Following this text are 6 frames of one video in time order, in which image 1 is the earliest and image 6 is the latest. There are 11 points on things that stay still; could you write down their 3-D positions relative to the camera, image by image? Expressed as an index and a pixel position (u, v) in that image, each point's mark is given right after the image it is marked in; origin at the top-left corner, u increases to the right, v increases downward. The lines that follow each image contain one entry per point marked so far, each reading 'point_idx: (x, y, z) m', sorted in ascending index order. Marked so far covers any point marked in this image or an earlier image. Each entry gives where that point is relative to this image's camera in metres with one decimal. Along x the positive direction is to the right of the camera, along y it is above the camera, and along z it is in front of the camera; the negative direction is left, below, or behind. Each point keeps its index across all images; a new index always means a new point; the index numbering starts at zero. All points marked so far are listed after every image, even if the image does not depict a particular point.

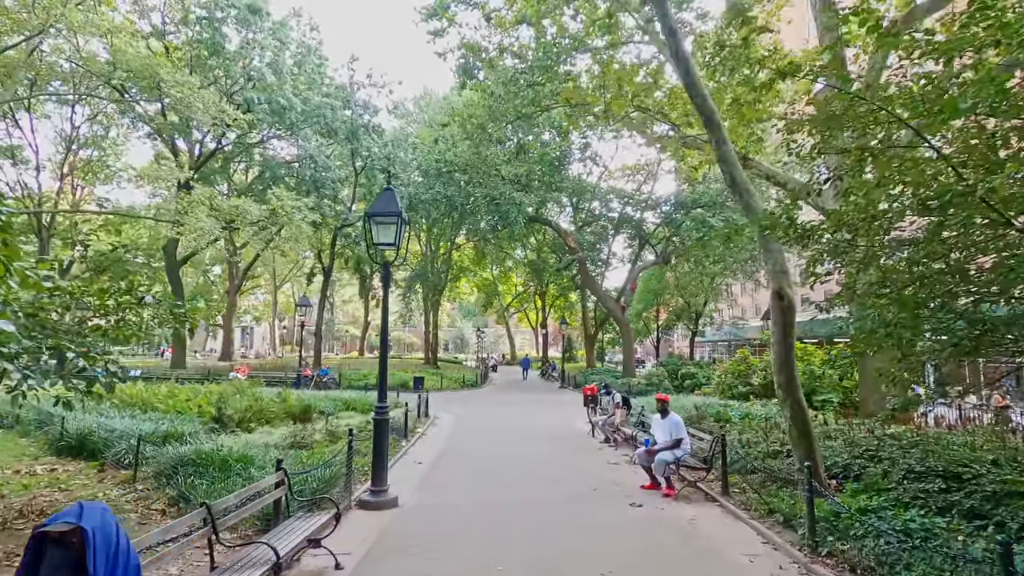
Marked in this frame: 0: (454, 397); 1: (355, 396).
0: (-2.4, -4.1, +20.1) m
1: (-4.2, -2.8, +14.0) m
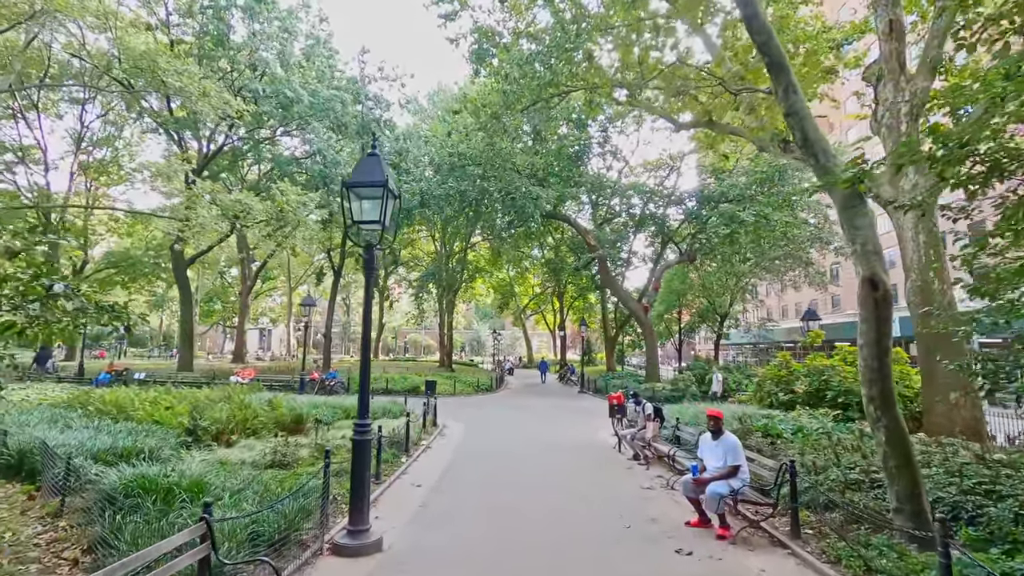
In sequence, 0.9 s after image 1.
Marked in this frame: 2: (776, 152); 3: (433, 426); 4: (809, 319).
0: (-1.8, -4.1, +19.0) m
1: (-3.8, -2.7, +12.9) m
2: (+6.2, +3.2, +12.6) m
3: (-1.8, -3.2, +12.6) m
4: (+8.5, -0.9, +15.2) m
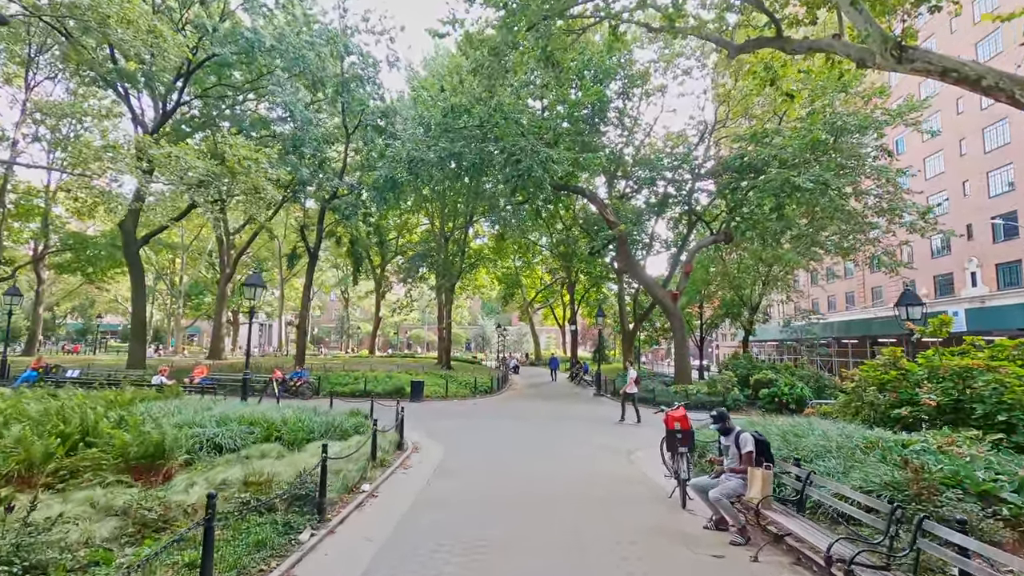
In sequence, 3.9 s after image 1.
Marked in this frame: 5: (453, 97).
0: (-1.7, -3.5, +15.5) m
1: (-3.8, -2.2, +9.4) m
2: (+6.2, +3.7, +8.9) m
3: (-1.8, -2.6, +9.1) m
4: (+8.5, -0.4, +11.5) m
5: (-2.2, +7.0, +19.4) m
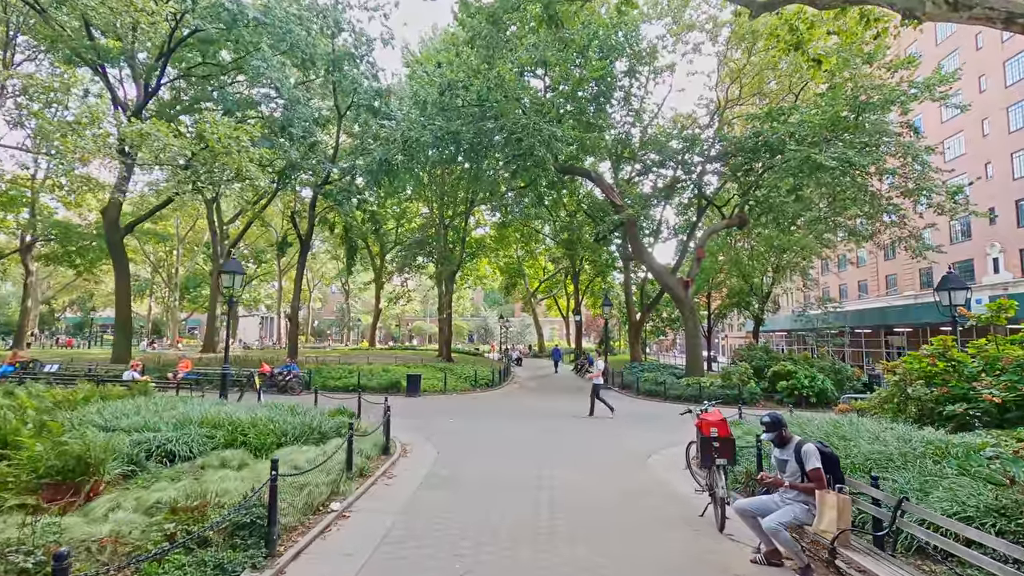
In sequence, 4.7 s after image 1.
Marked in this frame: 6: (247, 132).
0: (-1.6, -3.2, +14.5) m
1: (-3.8, -1.9, +8.4) m
2: (+6.2, +4.0, +7.7) m
3: (-1.8, -2.4, +8.1) m
4: (+8.5, 0.0, +10.4) m
5: (-2.1, +7.4, +18.3) m
6: (-9.2, +5.4, +18.6) m
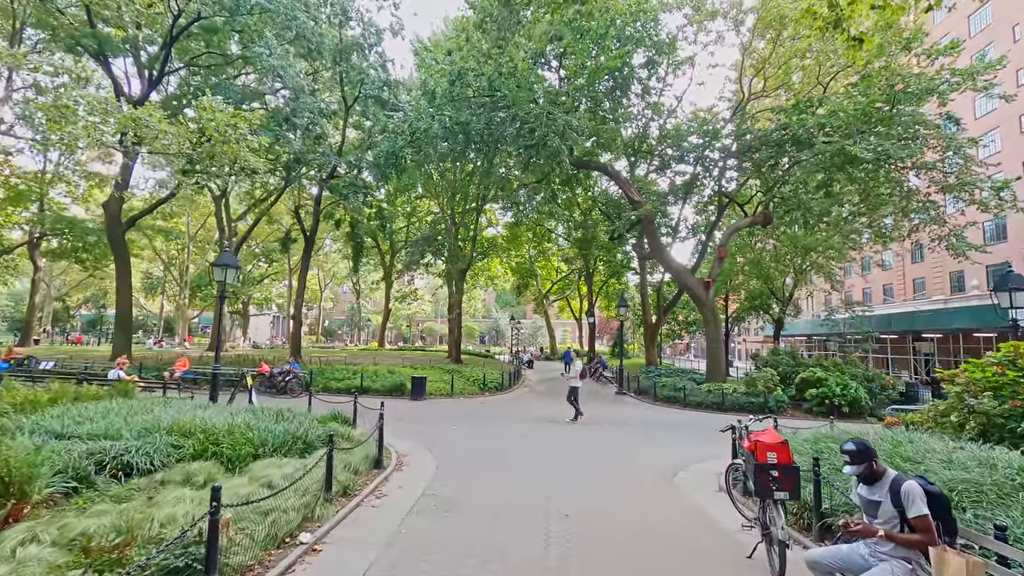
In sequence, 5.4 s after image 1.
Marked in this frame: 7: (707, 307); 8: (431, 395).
0: (-1.4, -3.1, +13.7) m
1: (-3.7, -1.8, +7.7) m
2: (+6.4, +4.1, +6.7) m
3: (-1.6, -2.3, +7.2) m
4: (+8.7, 0.0, +9.3) m
5: (-1.7, +7.4, +17.5) m
6: (-8.8, +5.6, +17.9) m
7: (+7.1, -0.7, +19.3) m
8: (-2.5, -3.2, +16.2) m
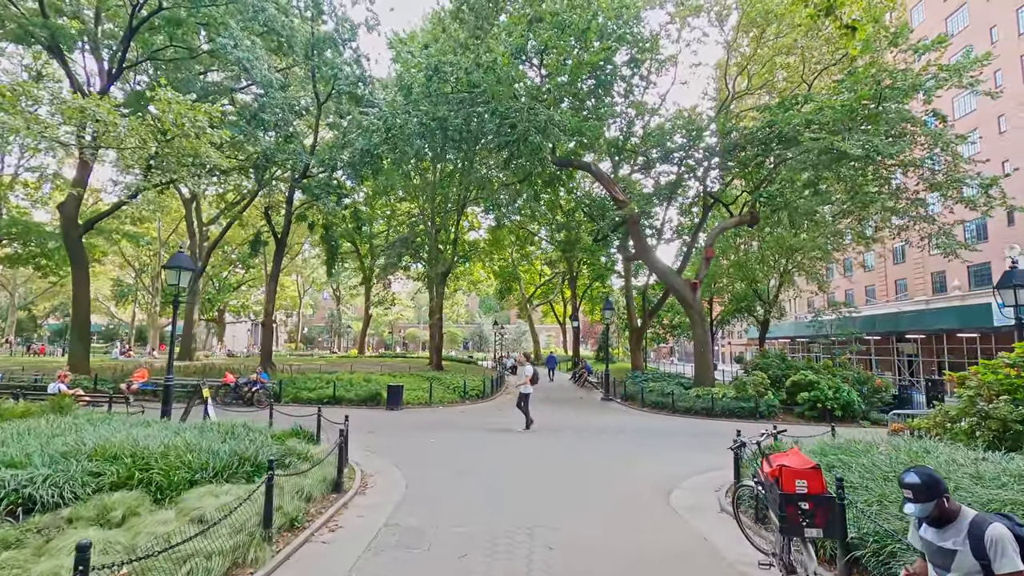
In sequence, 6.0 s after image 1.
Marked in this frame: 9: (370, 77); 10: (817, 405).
0: (-1.8, -3.2, +12.9) m
1: (-4.0, -1.9, +6.8) m
2: (+6.0, +4.1, +6.3) m
3: (-1.9, -2.3, +6.5) m
4: (+8.4, 0.0, +8.9) m
5: (-2.4, +7.3, +16.9) m
6: (-9.4, +5.4, +17.0) m
7: (+6.4, -0.7, +18.8) m
8: (-3.0, -3.3, +15.4) m
9: (-5.3, +7.9, +20.0) m
10: (+7.9, -3.1, +13.9) m
